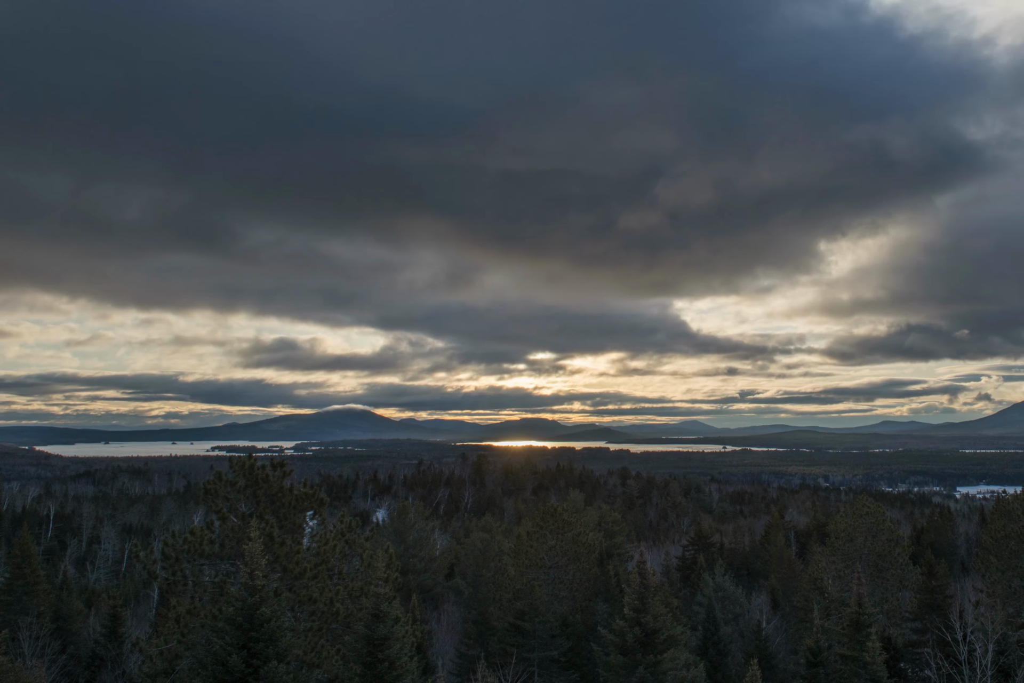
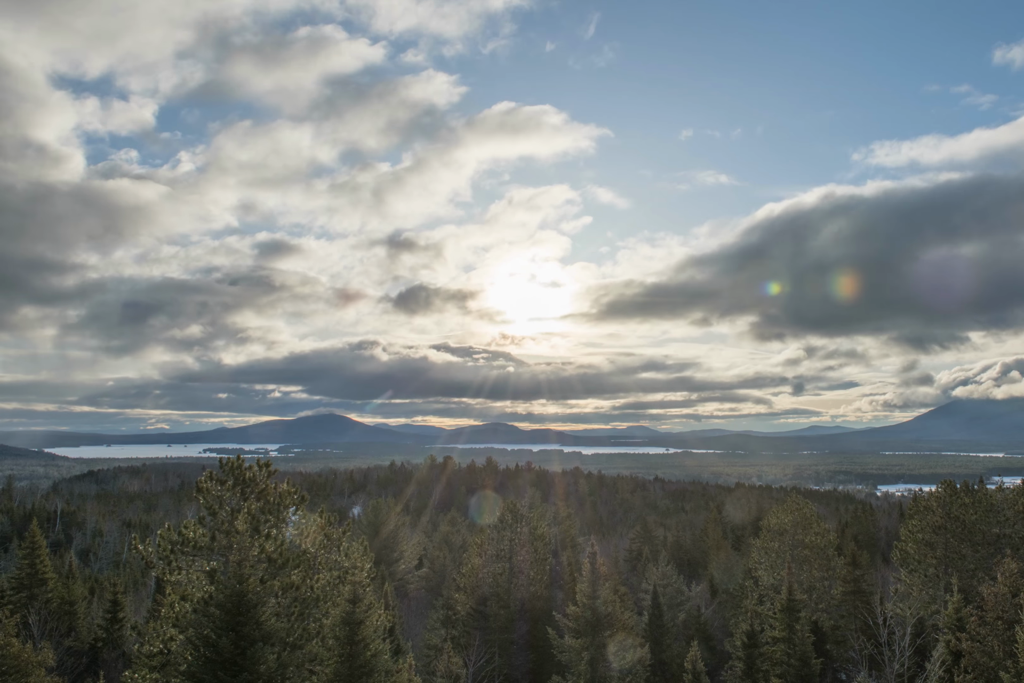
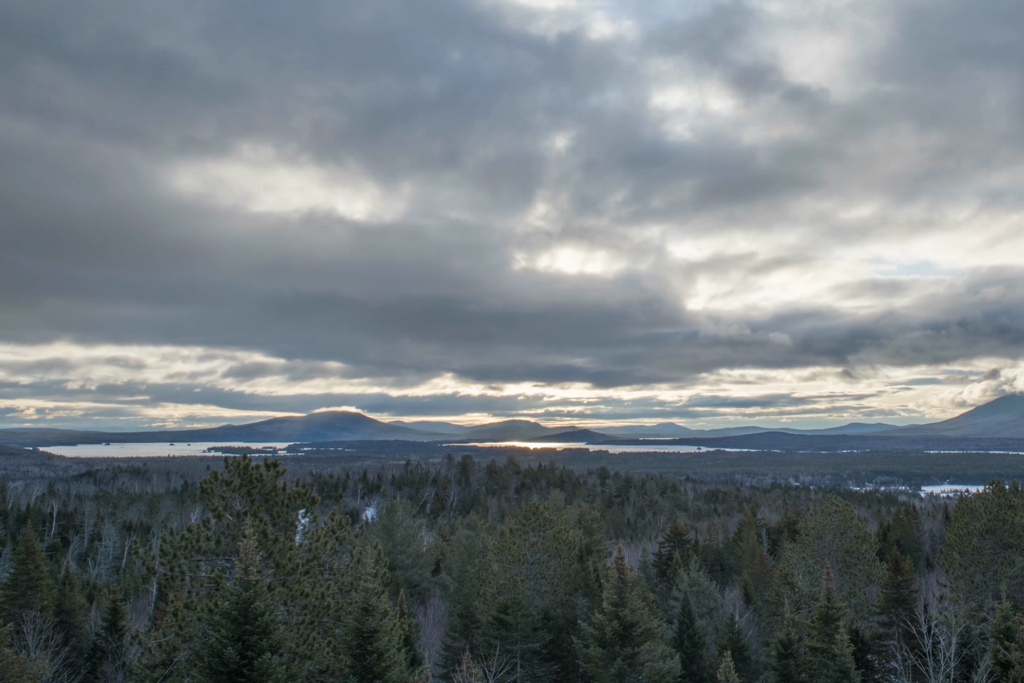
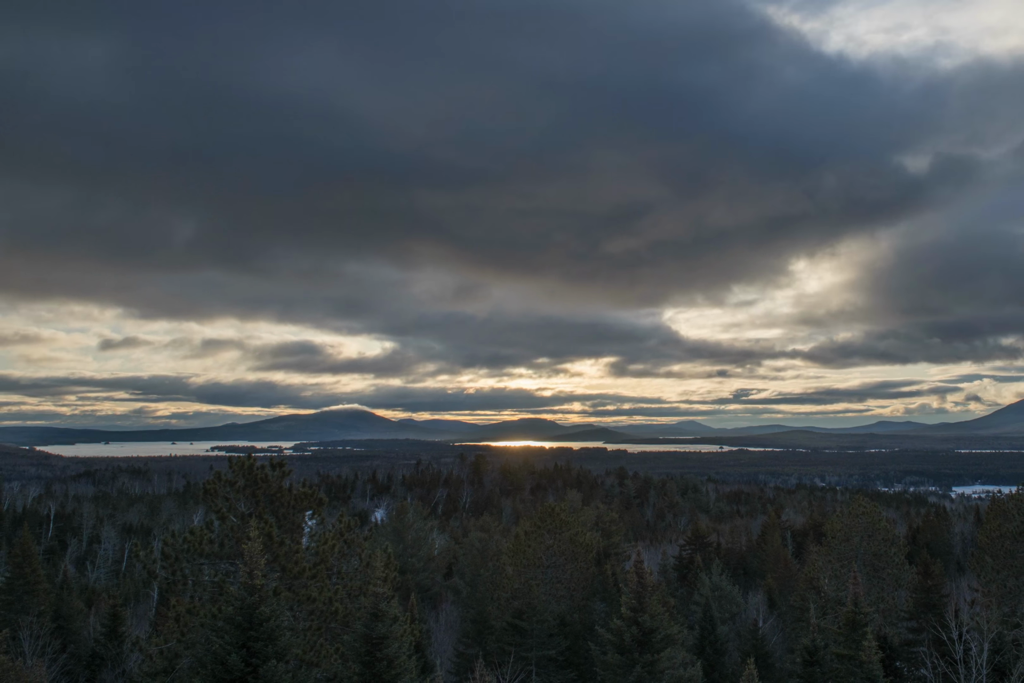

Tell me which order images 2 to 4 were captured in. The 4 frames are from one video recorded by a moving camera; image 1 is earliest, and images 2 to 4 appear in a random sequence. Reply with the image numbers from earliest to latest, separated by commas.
4, 3, 2
